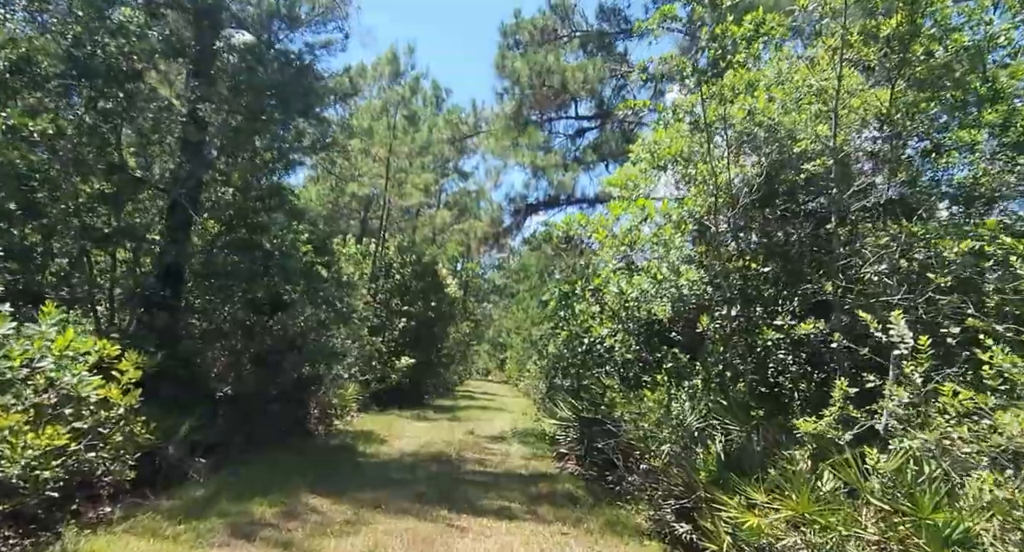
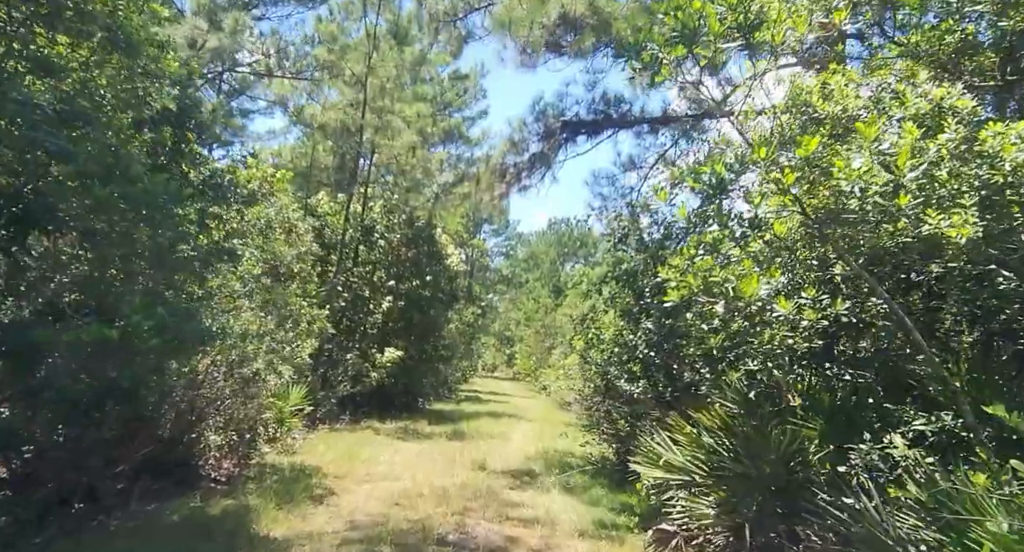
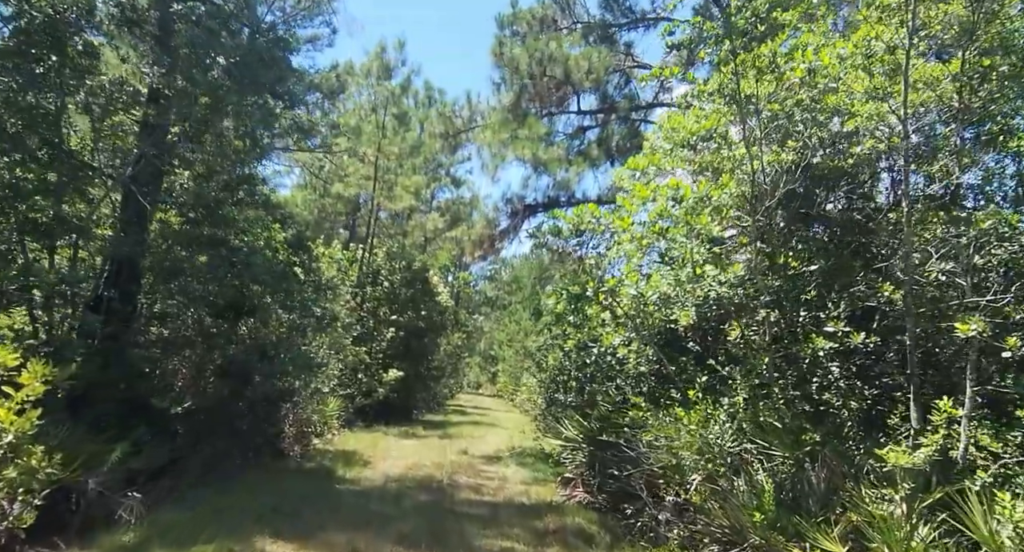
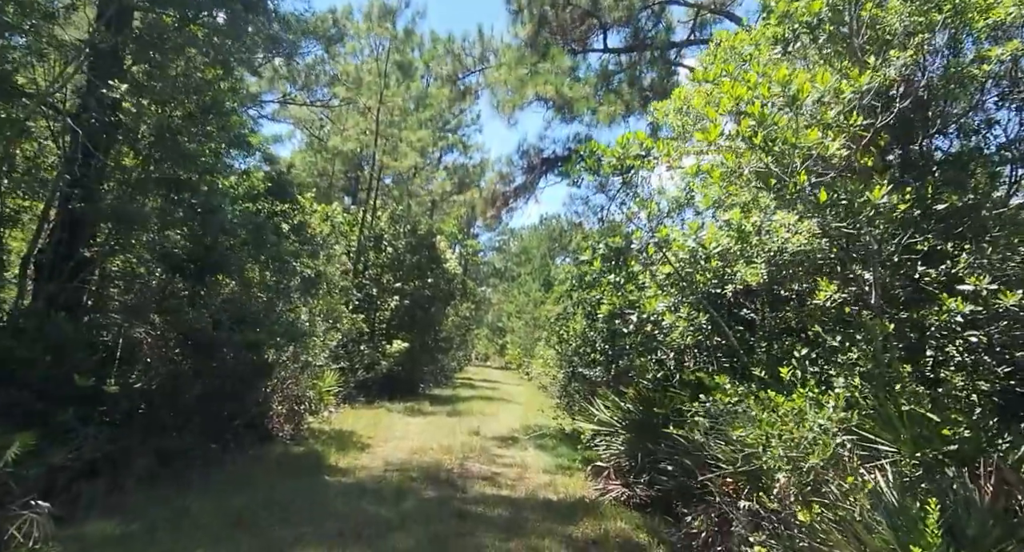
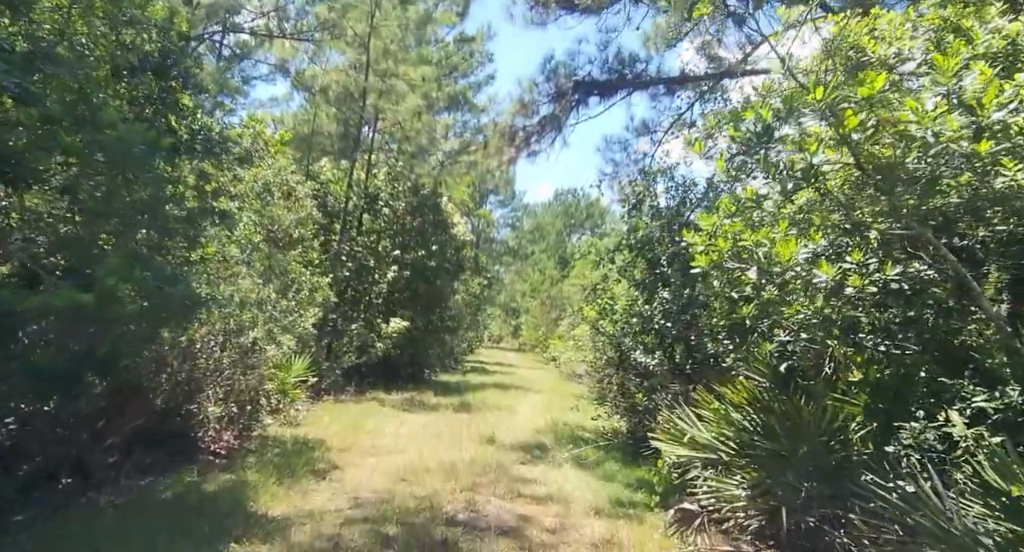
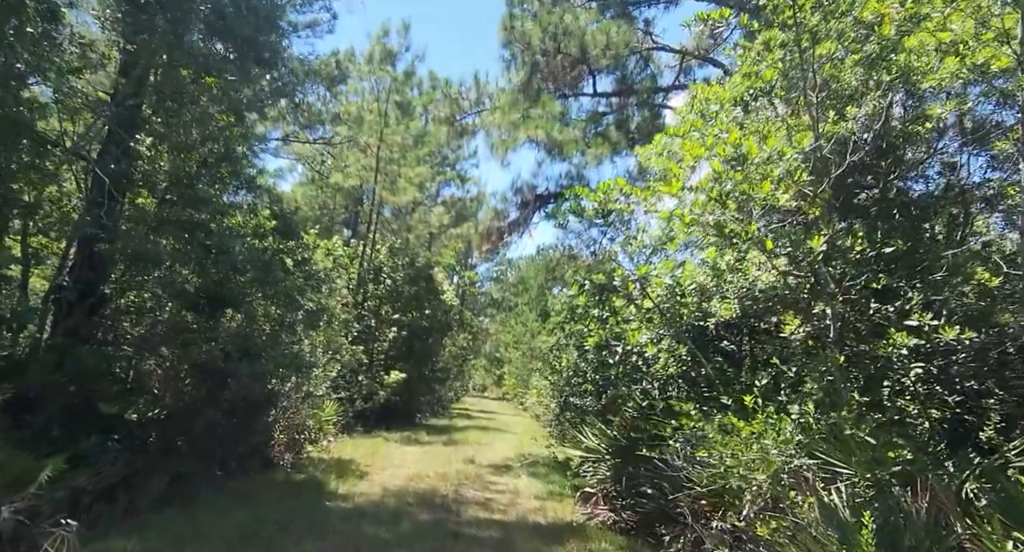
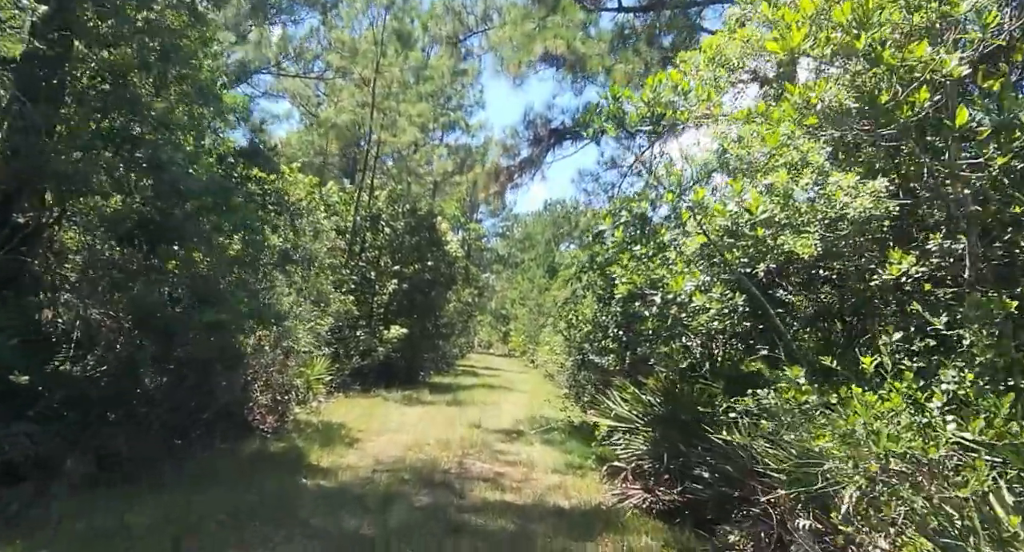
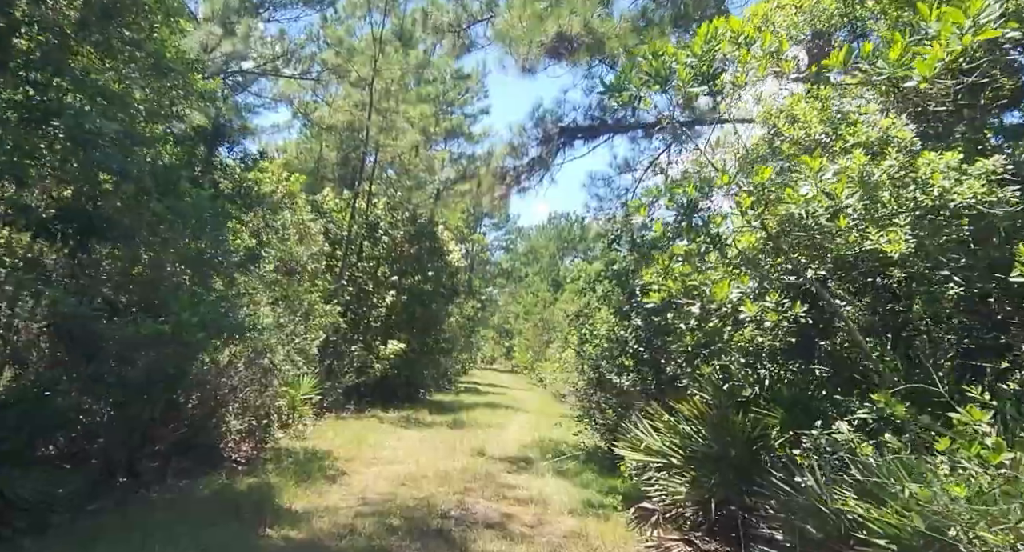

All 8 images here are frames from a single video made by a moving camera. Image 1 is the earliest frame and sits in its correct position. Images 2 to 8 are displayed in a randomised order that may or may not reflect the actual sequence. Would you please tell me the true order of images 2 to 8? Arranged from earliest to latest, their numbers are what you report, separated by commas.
3, 6, 4, 7, 8, 2, 5
